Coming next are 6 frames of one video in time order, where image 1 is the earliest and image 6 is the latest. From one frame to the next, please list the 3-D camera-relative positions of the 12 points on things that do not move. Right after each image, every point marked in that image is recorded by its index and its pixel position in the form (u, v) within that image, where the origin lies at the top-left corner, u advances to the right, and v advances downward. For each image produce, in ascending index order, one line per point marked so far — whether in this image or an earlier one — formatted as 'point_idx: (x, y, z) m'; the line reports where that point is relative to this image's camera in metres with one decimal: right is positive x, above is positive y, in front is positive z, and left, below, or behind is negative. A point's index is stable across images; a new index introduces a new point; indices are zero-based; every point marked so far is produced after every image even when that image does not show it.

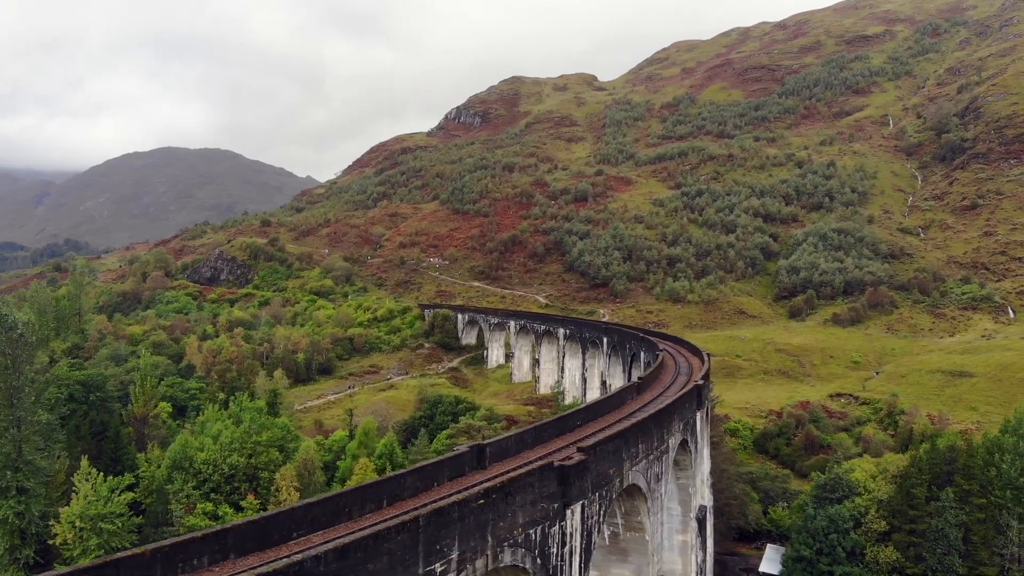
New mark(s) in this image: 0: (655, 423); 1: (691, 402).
0: (+2.2, -2.0, +9.3) m
1: (+3.5, -2.2, +11.9) m
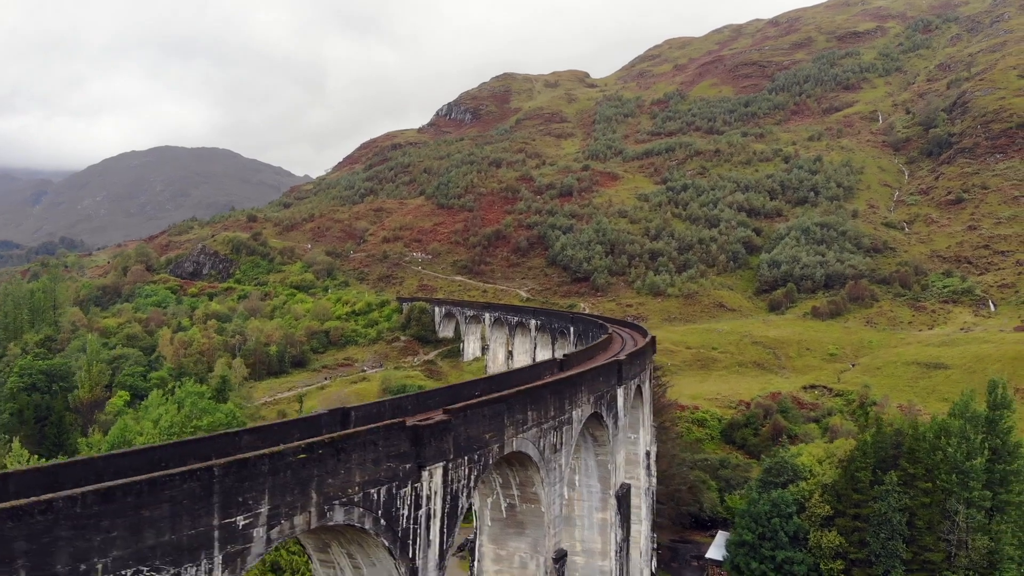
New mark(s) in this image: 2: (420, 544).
0: (+0.6, -1.6, +9.2) m
1: (+1.9, -1.7, +11.8) m
2: (-1.0, -2.7, +6.4) m
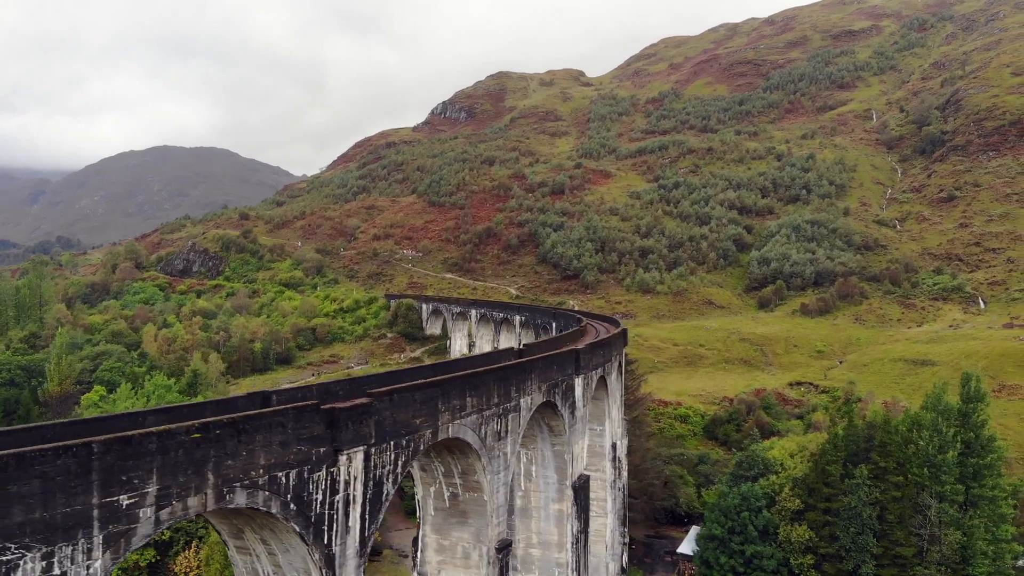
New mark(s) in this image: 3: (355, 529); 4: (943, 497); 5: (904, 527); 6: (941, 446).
0: (-0.3, -1.4, +9.0) m
1: (+1.0, -1.5, +11.6) m
2: (-1.8, -2.5, +6.3) m
3: (-1.7, -2.6, +6.5) m
4: (+10.2, -4.9, +14.6) m
5: (+9.5, -5.8, +15.2) m
6: (+10.4, -3.8, +15.0) m
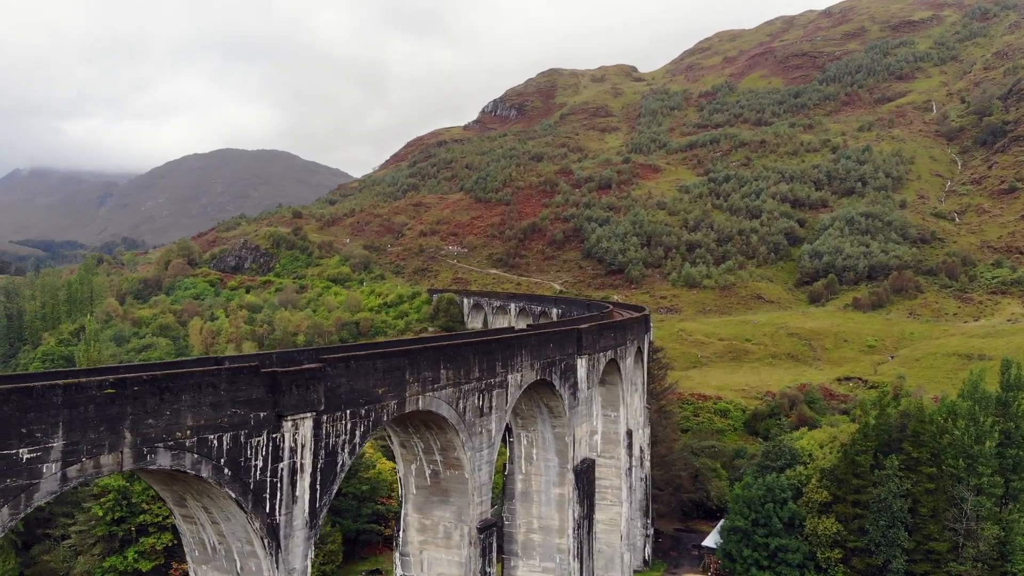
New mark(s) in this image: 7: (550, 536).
0: (-0.5, -0.9, +8.7) m
1: (+1.0, -1.0, +11.2) m
2: (-2.3, -2.1, +6.2) m
3: (-2.2, -2.1, +6.4) m
4: (+10.4, -4.5, +13.5) m
5: (+9.8, -5.4, +14.1) m
6: (+10.6, -3.4, +13.8) m
7: (+0.7, -4.7, +11.5) m
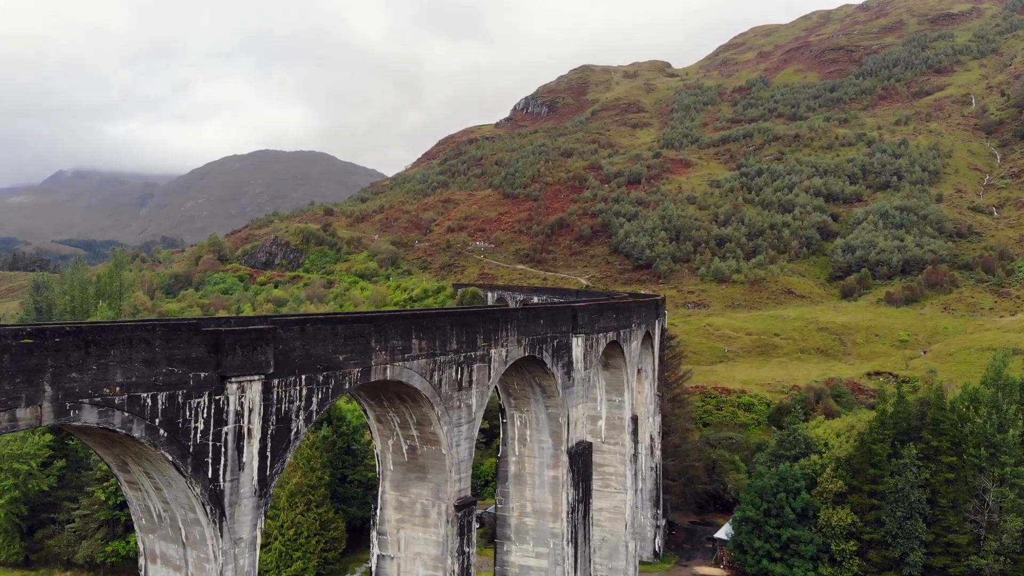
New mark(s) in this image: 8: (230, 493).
0: (-0.8, -0.5, +8.5) m
1: (+0.8, -0.6, +10.9) m
2: (-2.7, -1.6, +6.0) m
3: (-2.6, -1.7, +6.2) m
4: (+10.3, -4.1, +12.6) m
5: (+9.7, -4.9, +13.3) m
6: (+10.5, -2.9, +13.0) m
7: (+0.6, -4.2, +11.2) m
8: (-2.7, -1.9, +6.0) m
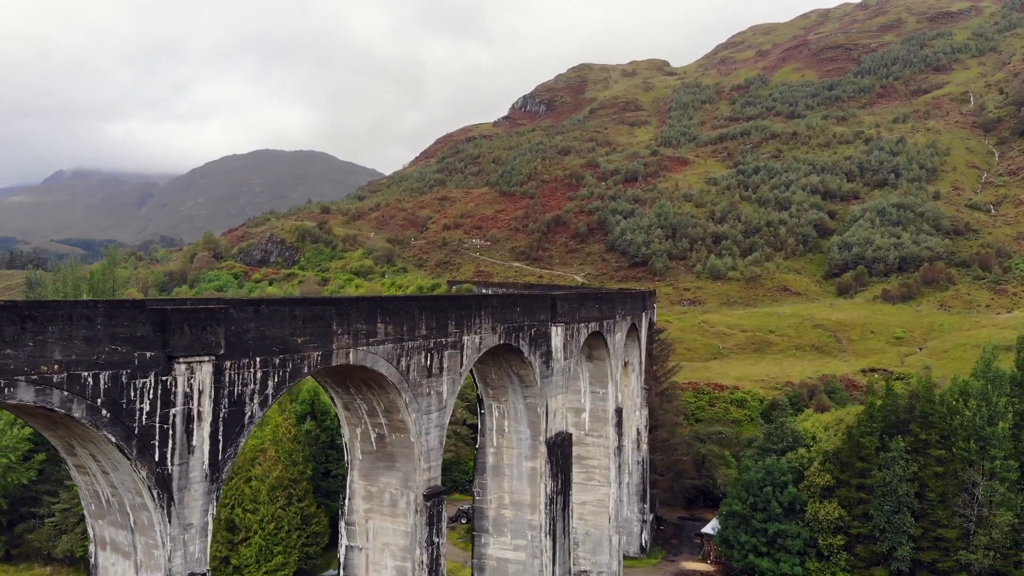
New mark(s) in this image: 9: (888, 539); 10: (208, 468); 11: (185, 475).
0: (-1.2, -0.3, +8.3) m
1: (+0.4, -0.4, +10.7) m
2: (-3.1, -1.4, +5.8) m
3: (-3.0, -1.5, +6.0) m
4: (+9.9, -3.8, +12.4) m
5: (+9.3, -4.7, +13.1) m
6: (+10.1, -2.7, +12.8) m
7: (+0.2, -4.0, +11.0) m
8: (-3.1, -1.7, +5.8) m
9: (+7.9, -5.4, +12.9) m
10: (-2.9, -1.7, +6.0) m
11: (-3.1, -1.7, +5.8) m
